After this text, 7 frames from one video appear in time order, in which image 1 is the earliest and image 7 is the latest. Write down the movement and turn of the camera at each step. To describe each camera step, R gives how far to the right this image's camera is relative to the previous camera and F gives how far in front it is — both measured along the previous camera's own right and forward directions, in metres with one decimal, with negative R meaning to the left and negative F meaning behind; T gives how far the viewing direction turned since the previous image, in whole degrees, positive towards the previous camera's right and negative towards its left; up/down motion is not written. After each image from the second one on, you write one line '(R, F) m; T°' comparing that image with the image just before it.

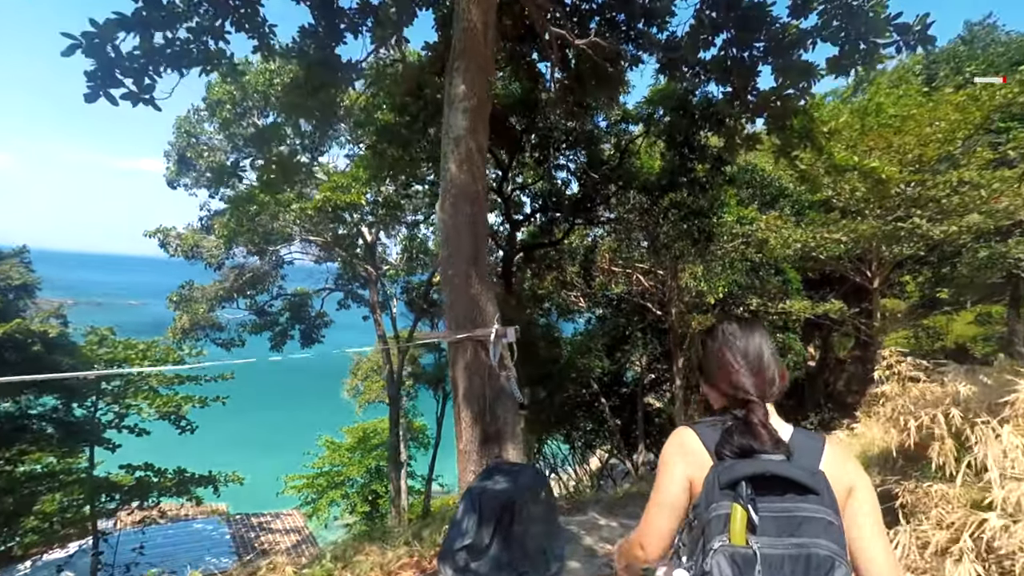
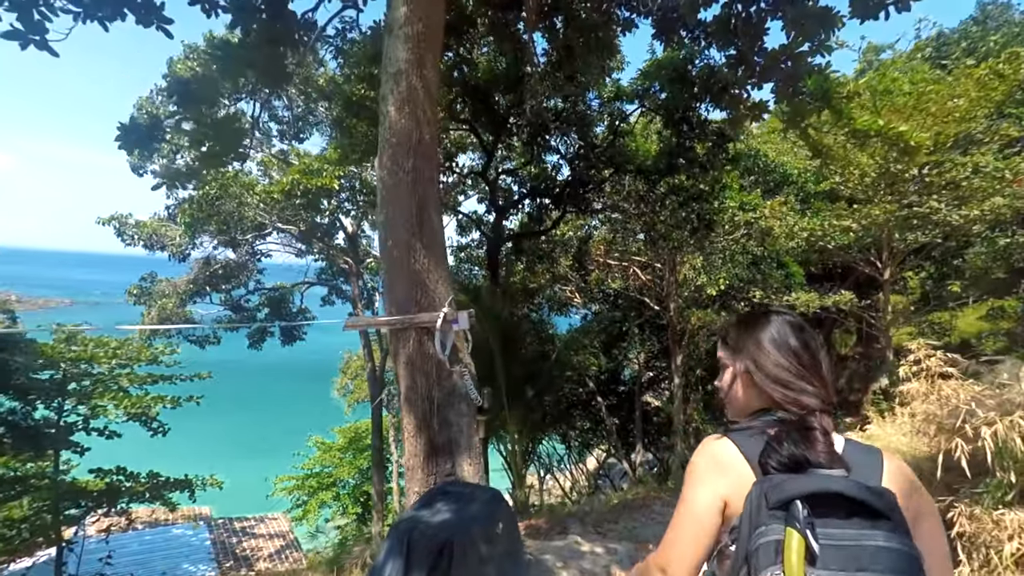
(+0.2, +0.5) m; 0°
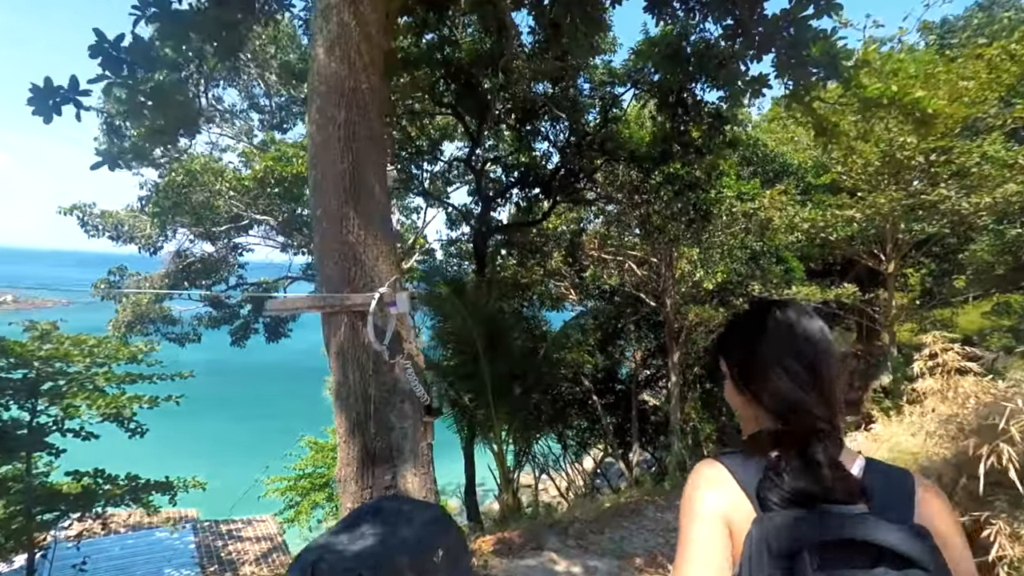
(+0.1, +0.3) m; 0°
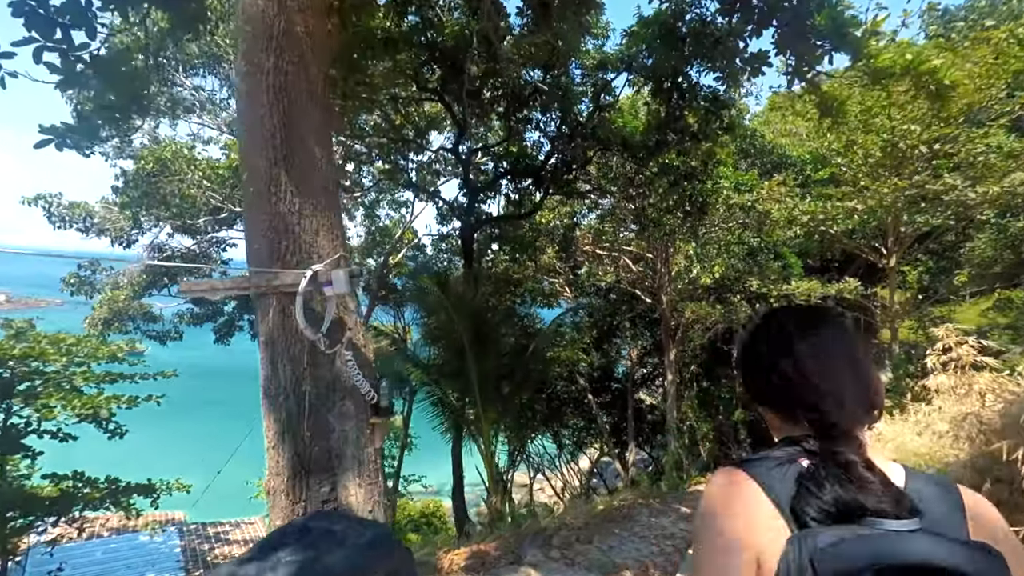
(+0.1, +0.3) m; 0°
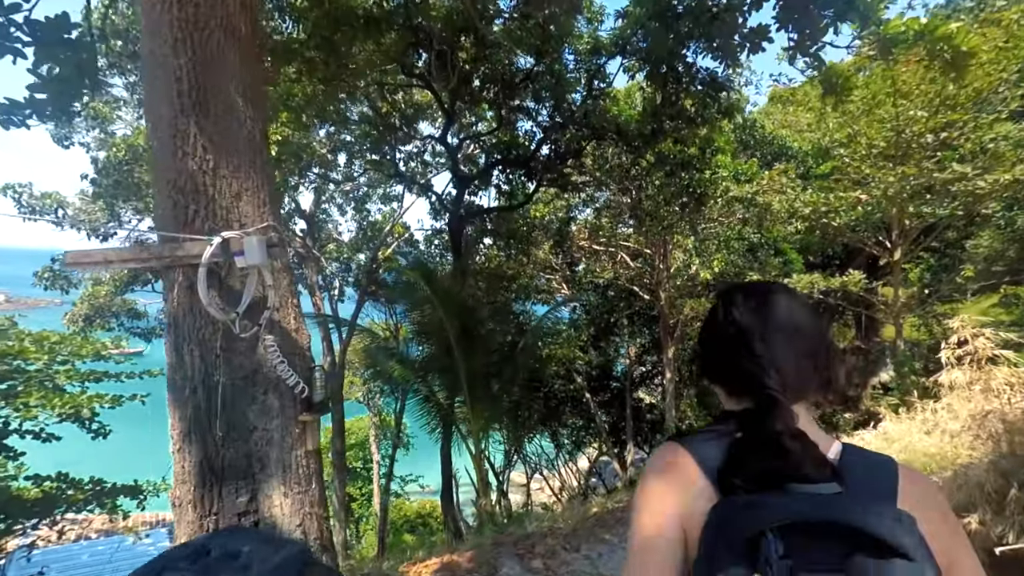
(+0.1, +0.2) m; 0°
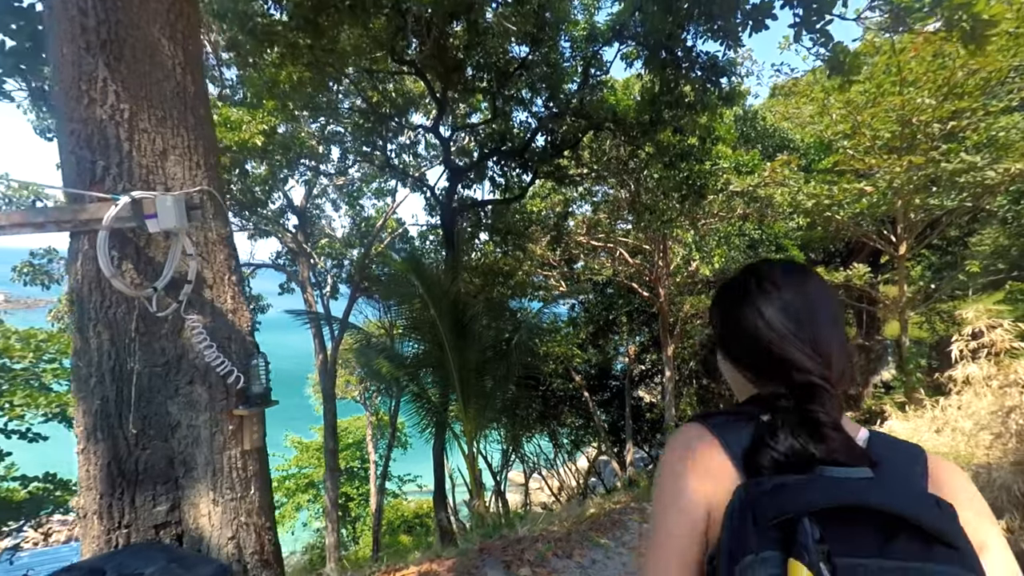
(+0.1, +0.2) m; 0°
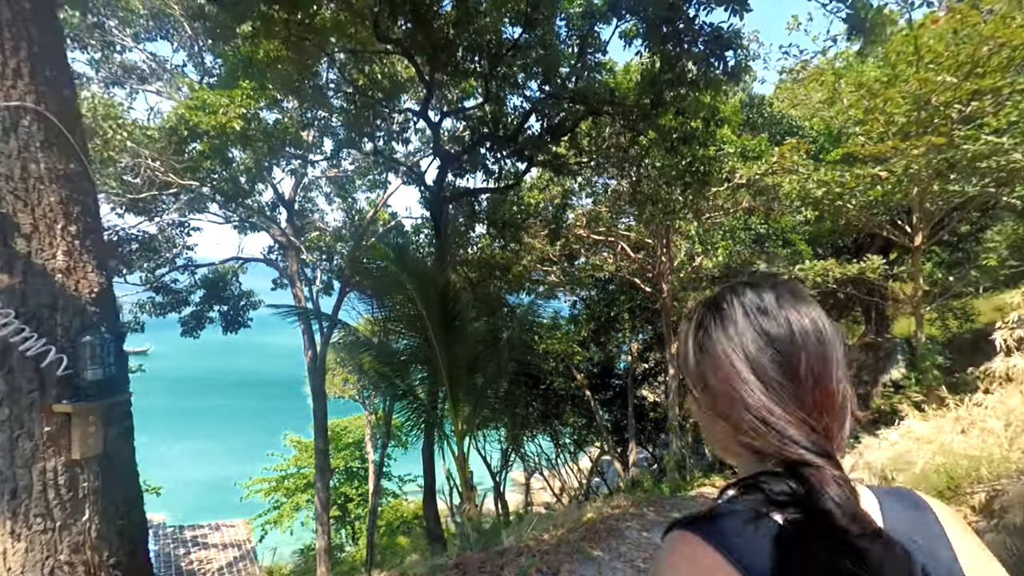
(+0.1, +0.3) m; 0°
